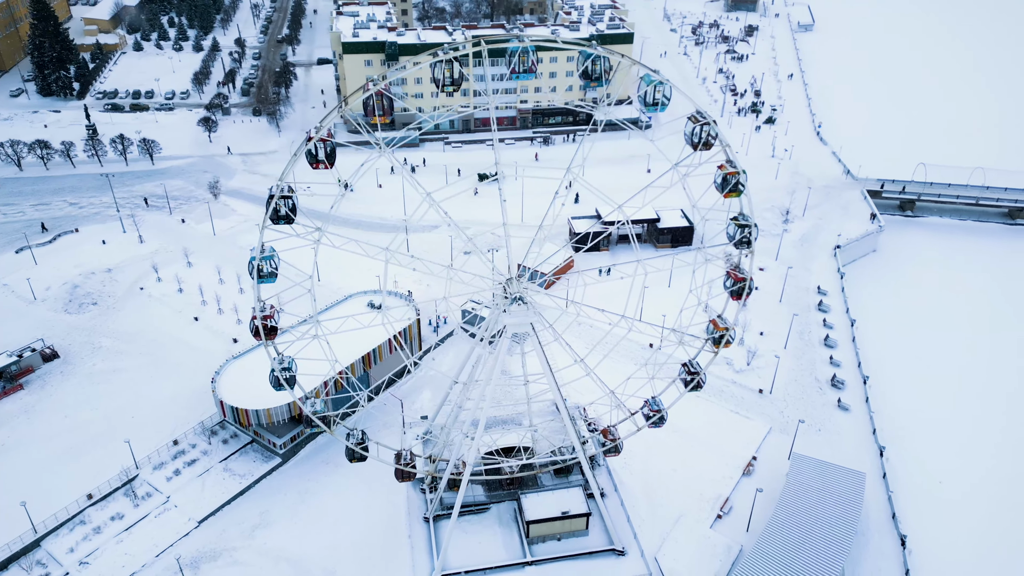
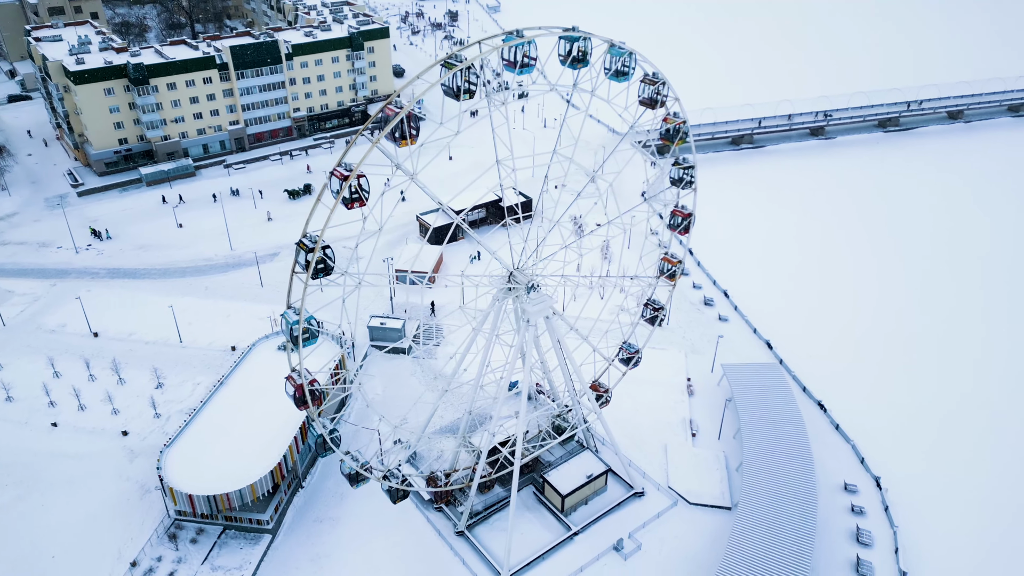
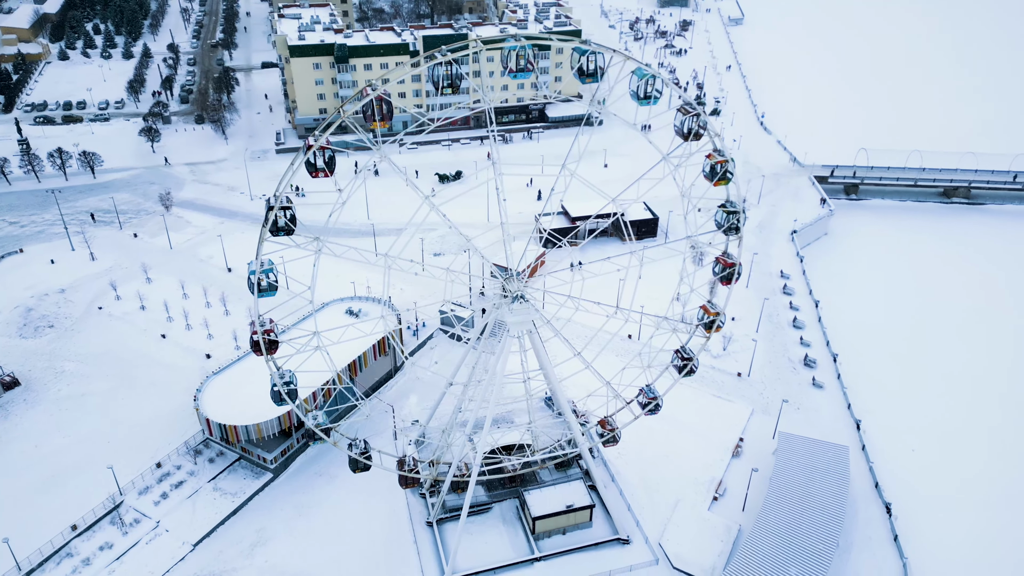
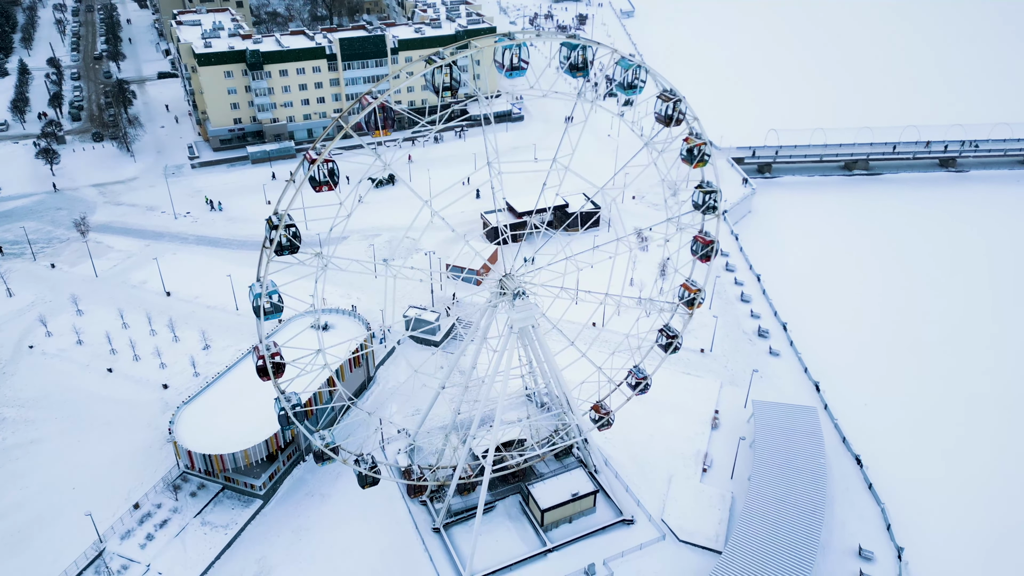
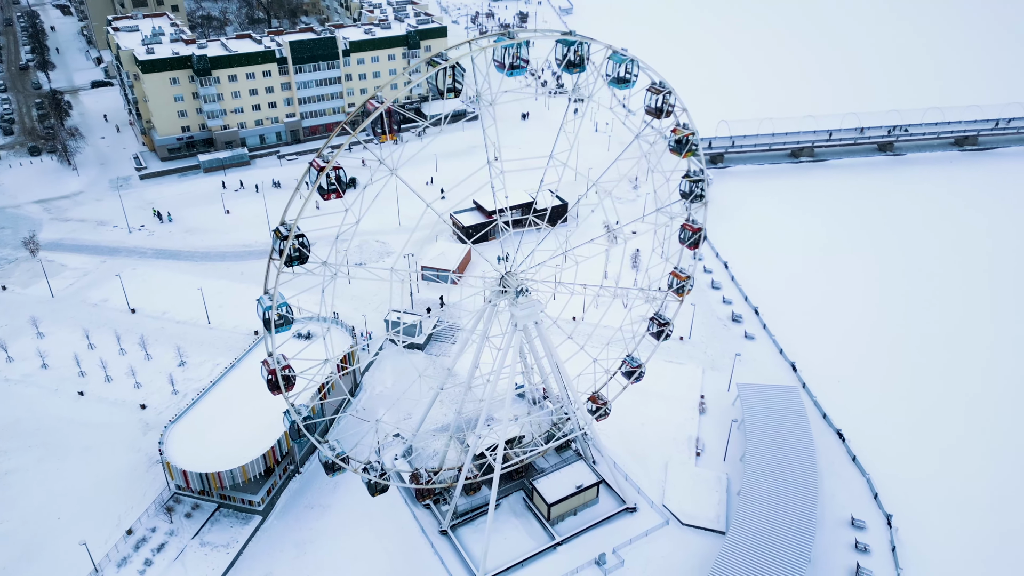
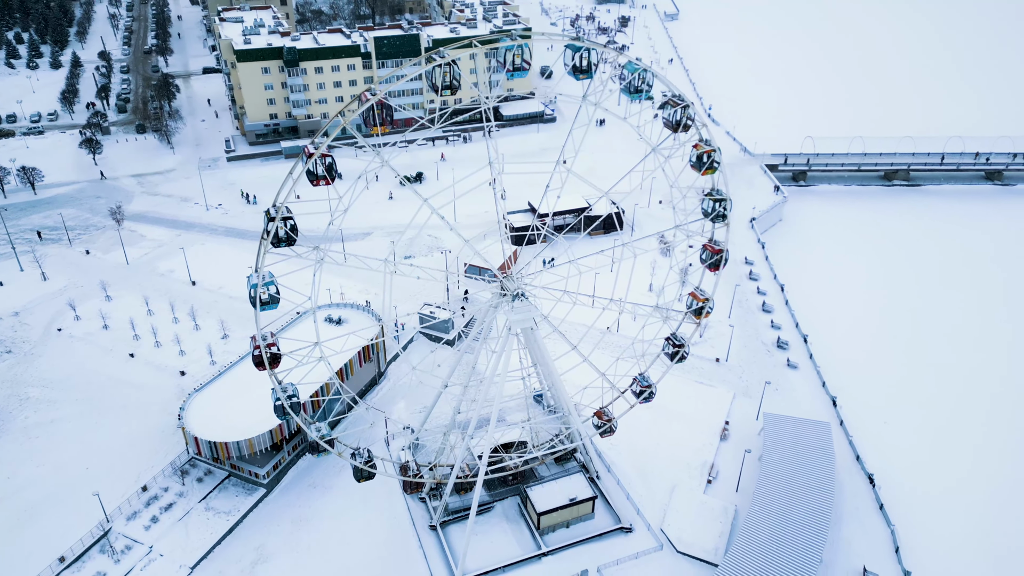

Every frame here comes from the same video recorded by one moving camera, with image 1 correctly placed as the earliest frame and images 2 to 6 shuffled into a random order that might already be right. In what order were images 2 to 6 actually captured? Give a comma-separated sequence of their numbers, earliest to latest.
3, 6, 4, 5, 2
